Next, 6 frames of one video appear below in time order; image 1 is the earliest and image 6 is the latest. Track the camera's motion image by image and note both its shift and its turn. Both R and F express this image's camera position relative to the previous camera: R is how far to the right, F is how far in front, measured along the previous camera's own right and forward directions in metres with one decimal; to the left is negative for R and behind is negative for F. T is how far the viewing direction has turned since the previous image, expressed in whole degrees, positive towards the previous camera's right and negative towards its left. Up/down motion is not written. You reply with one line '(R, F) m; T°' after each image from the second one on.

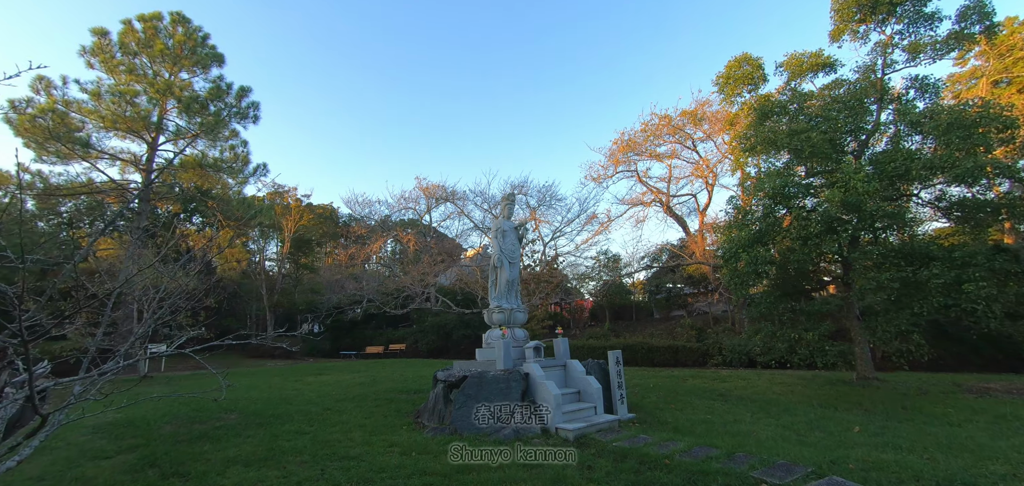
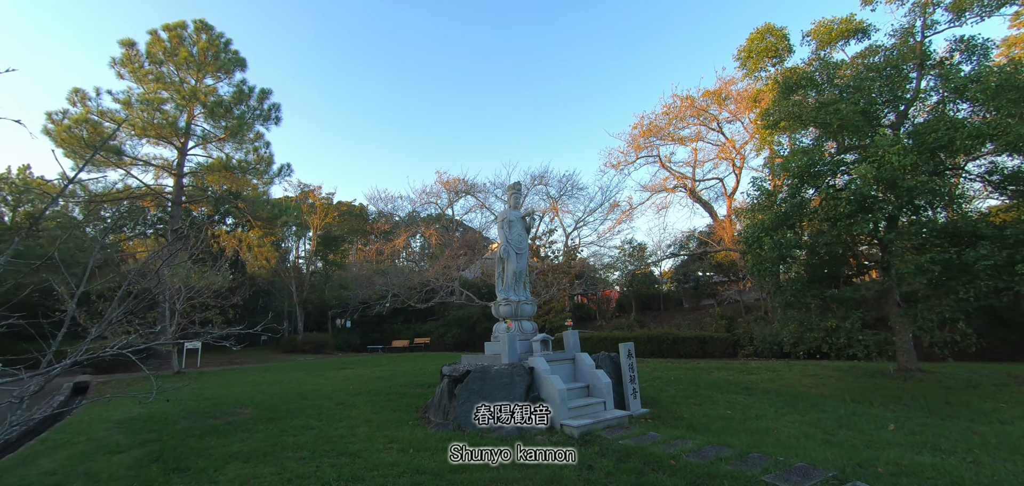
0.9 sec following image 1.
(+0.3, +0.2) m; -4°
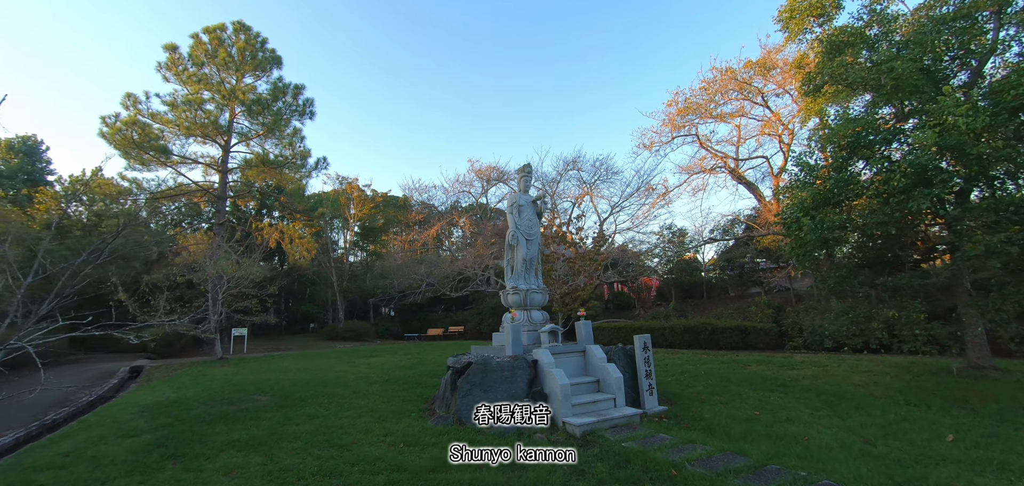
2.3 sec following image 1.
(+0.5, +0.4) m; -6°
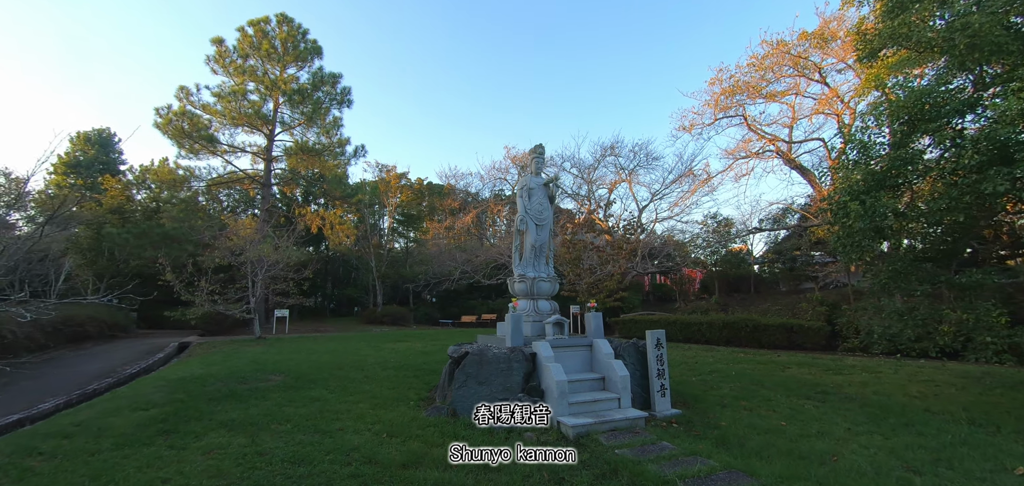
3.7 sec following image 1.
(+0.5, +0.4) m; -6°
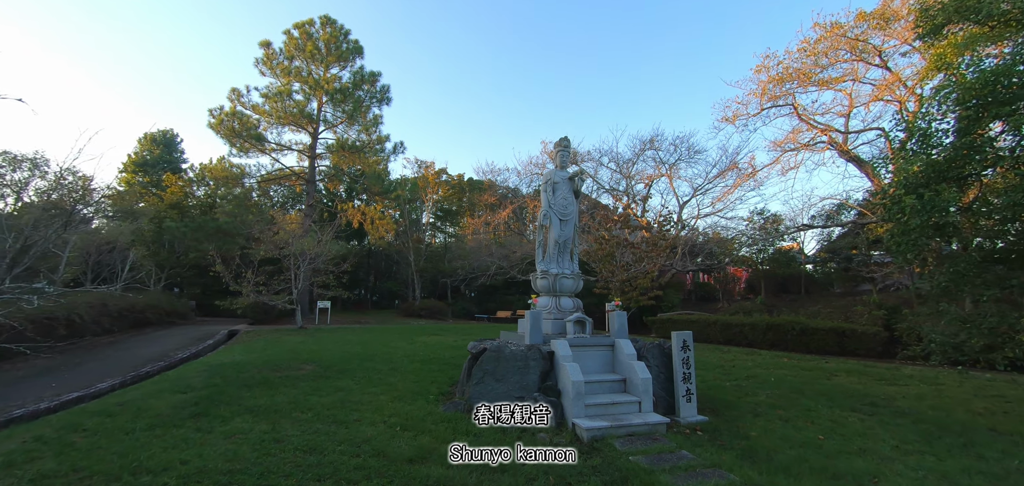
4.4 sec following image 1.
(+0.2, +0.1) m; -5°
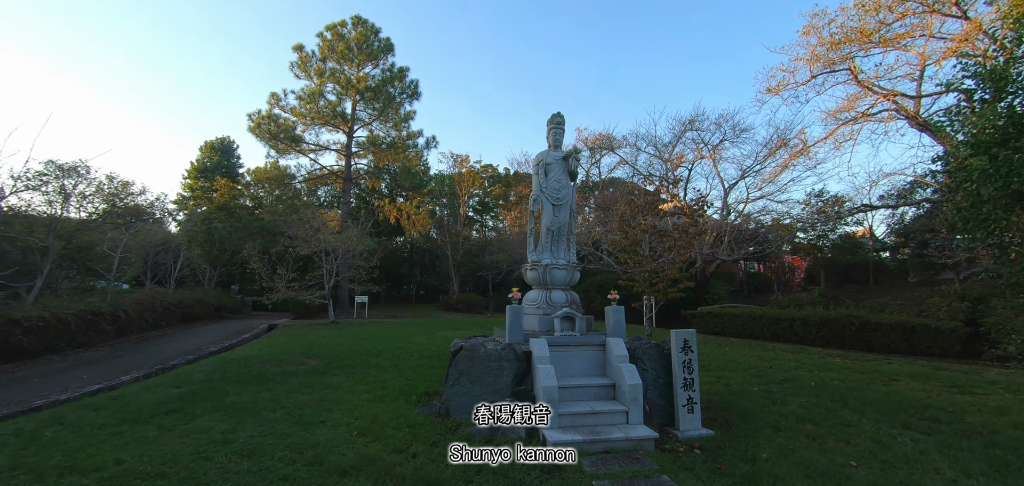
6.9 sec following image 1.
(+0.7, +0.5) m; -7°
